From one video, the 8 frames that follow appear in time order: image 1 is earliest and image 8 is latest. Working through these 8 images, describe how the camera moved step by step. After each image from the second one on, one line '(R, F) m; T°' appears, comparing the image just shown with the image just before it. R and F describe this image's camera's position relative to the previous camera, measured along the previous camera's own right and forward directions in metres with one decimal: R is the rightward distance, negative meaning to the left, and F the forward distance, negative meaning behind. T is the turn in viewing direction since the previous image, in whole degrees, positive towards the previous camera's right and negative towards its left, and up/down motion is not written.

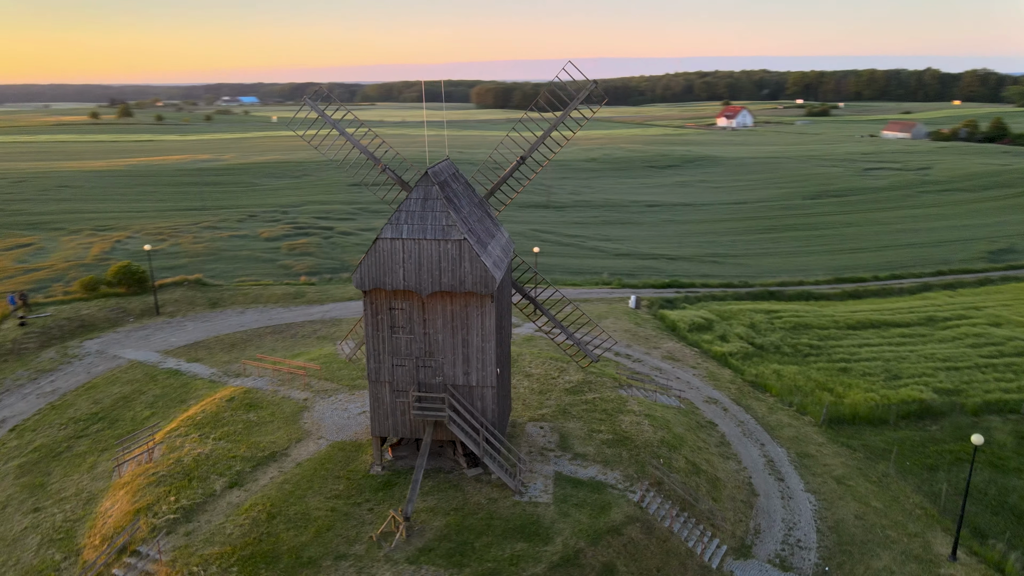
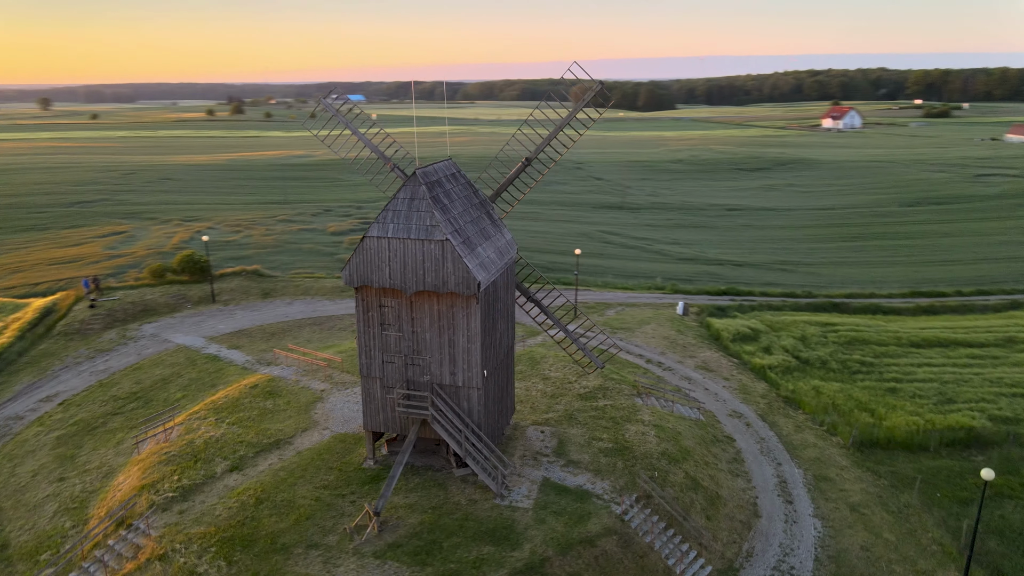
(+2.7, +0.3) m; -7°
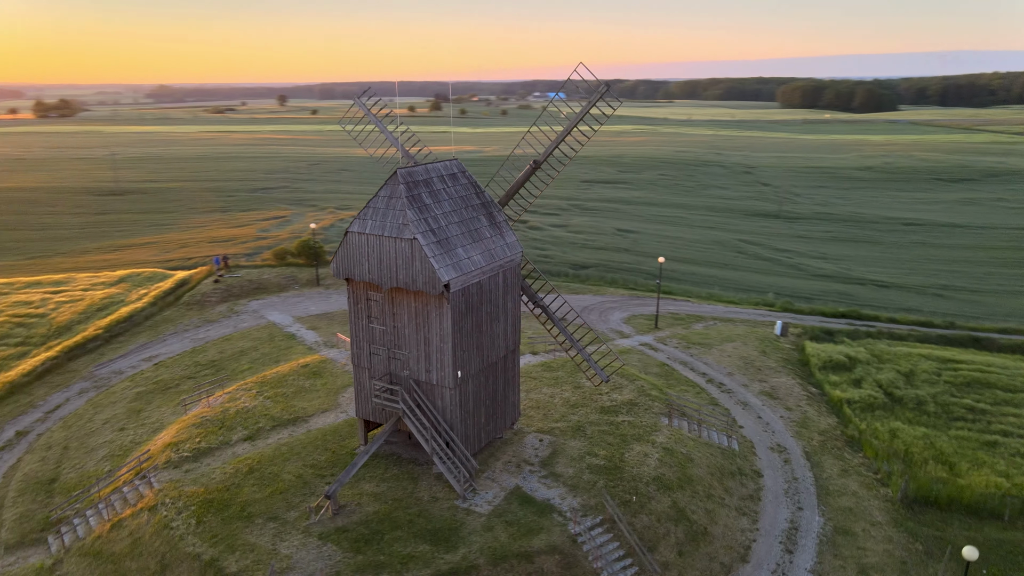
(+5.3, +0.9) m; -15°
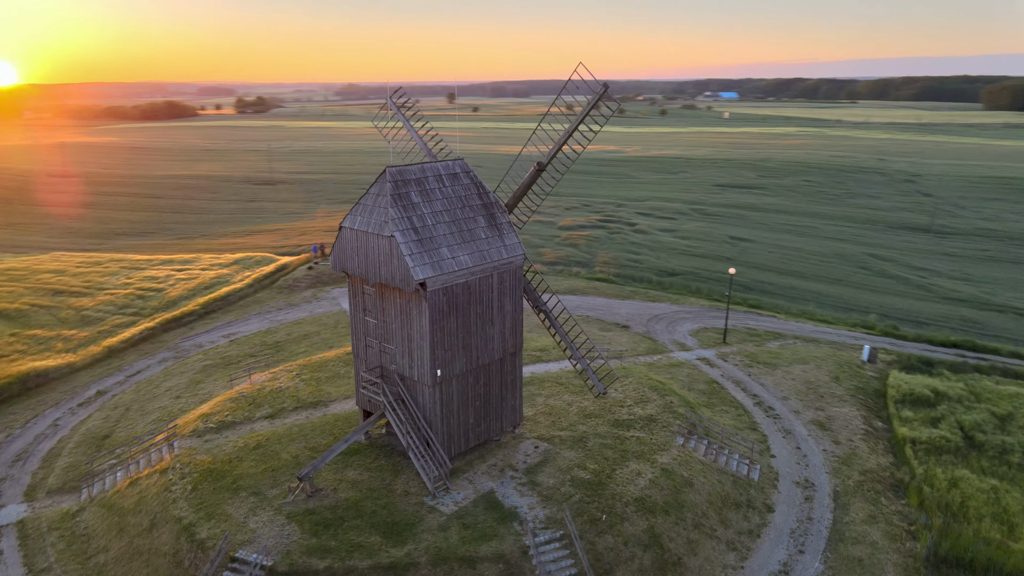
(+4.4, +0.7) m; -12°
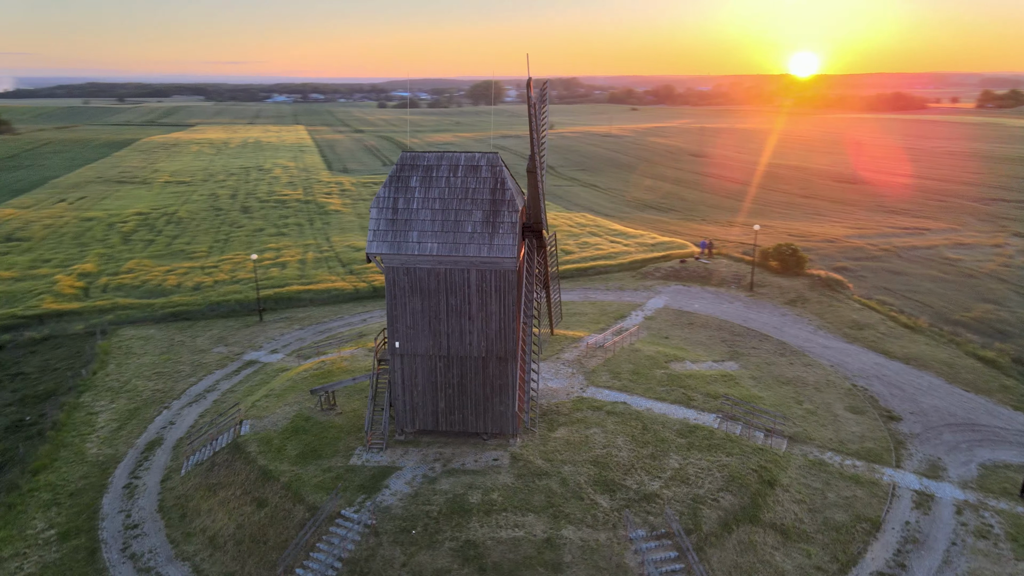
(+15.8, +8.5) m; -51°
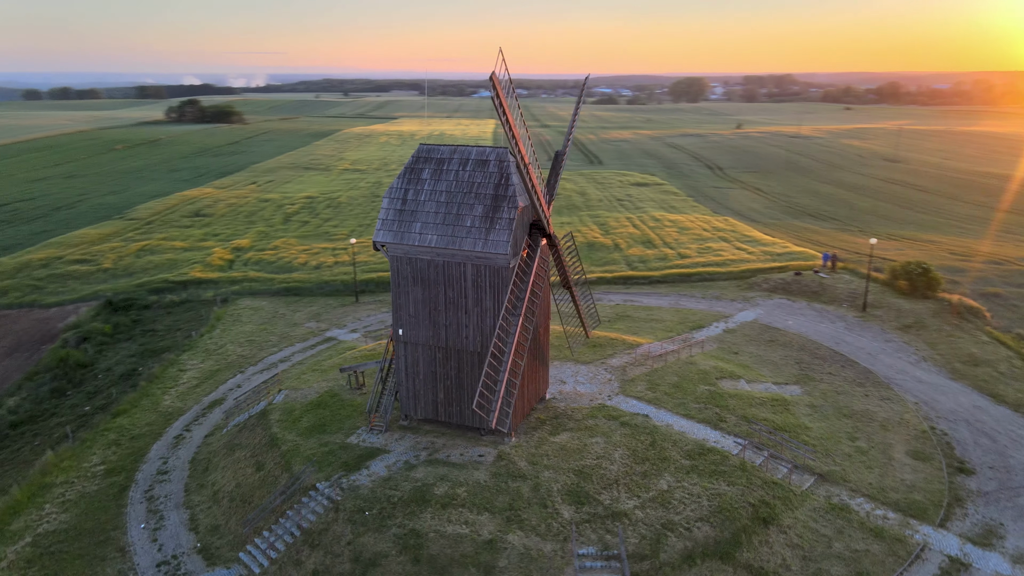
(+5.2, +0.9) m; -15°
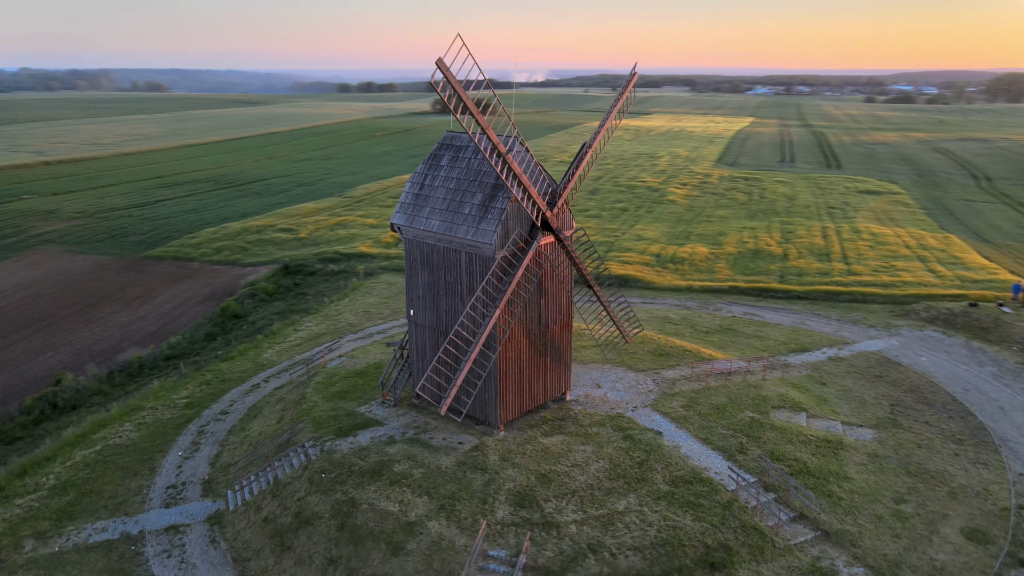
(+6.9, +1.5) m; -19°
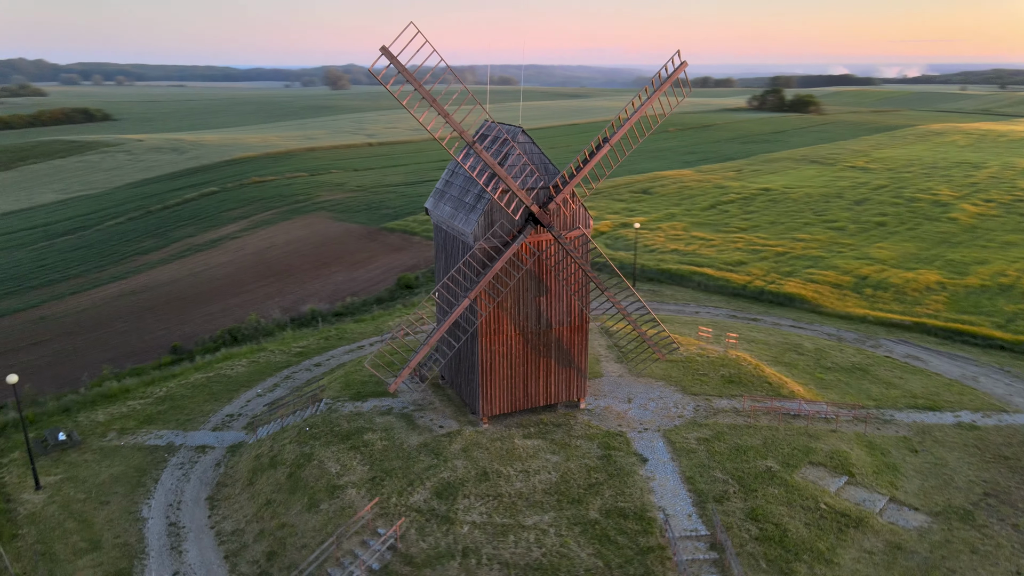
(+8.6, +2.2) m; -24°
